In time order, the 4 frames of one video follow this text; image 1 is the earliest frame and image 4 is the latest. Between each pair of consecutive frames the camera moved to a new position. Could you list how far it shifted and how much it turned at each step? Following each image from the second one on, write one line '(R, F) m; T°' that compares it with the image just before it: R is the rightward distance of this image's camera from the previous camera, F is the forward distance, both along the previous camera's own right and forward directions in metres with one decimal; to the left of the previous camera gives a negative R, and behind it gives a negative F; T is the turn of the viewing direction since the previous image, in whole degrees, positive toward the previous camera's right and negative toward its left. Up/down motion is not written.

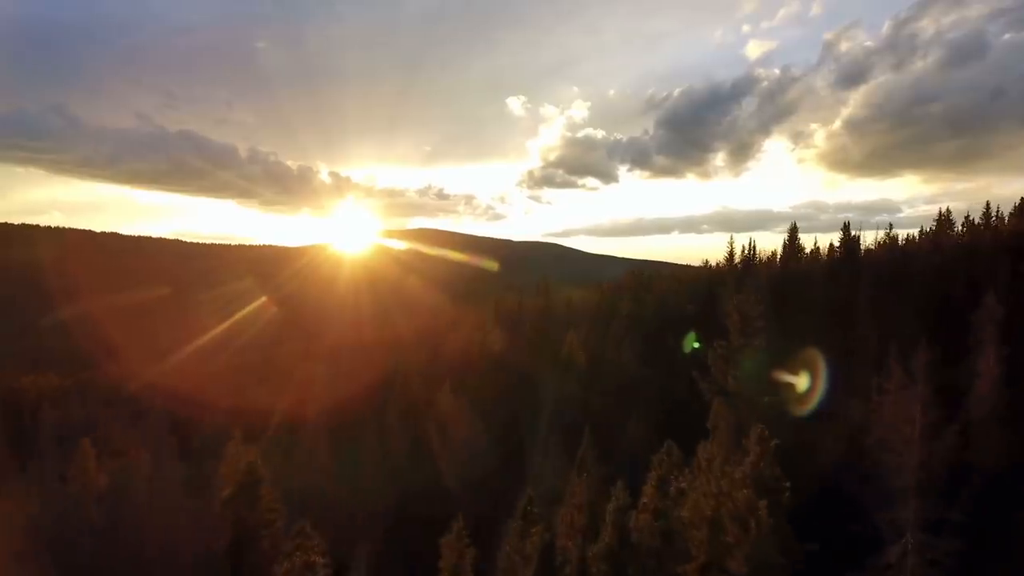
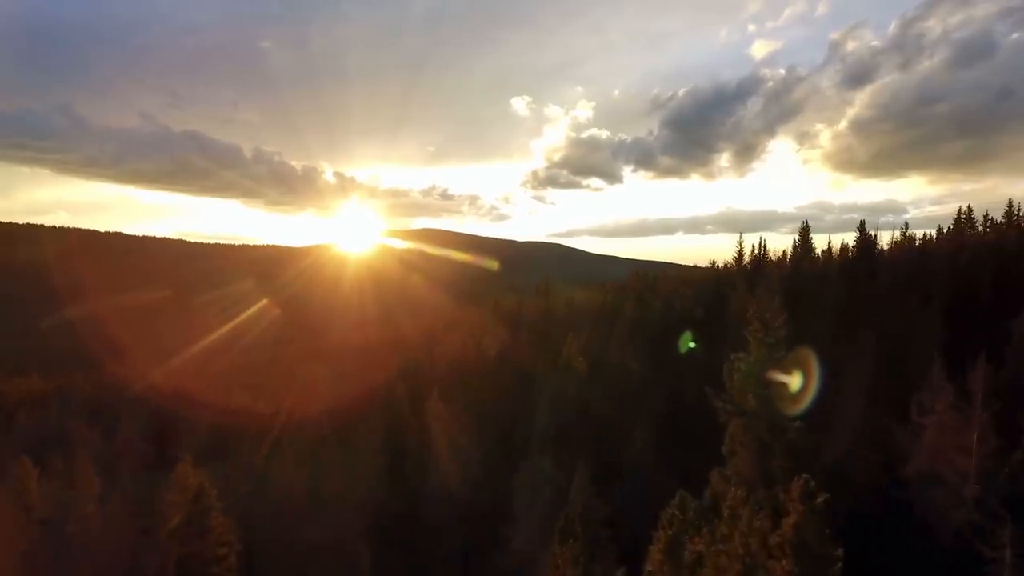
(+0.1, +2.8) m; 0°
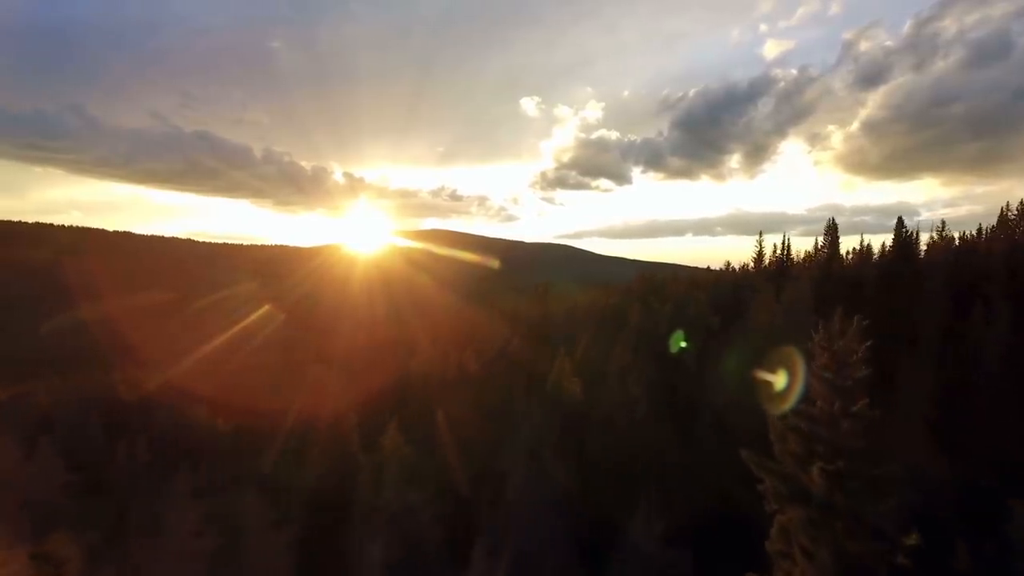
(-0.7, +4.3) m; -1°
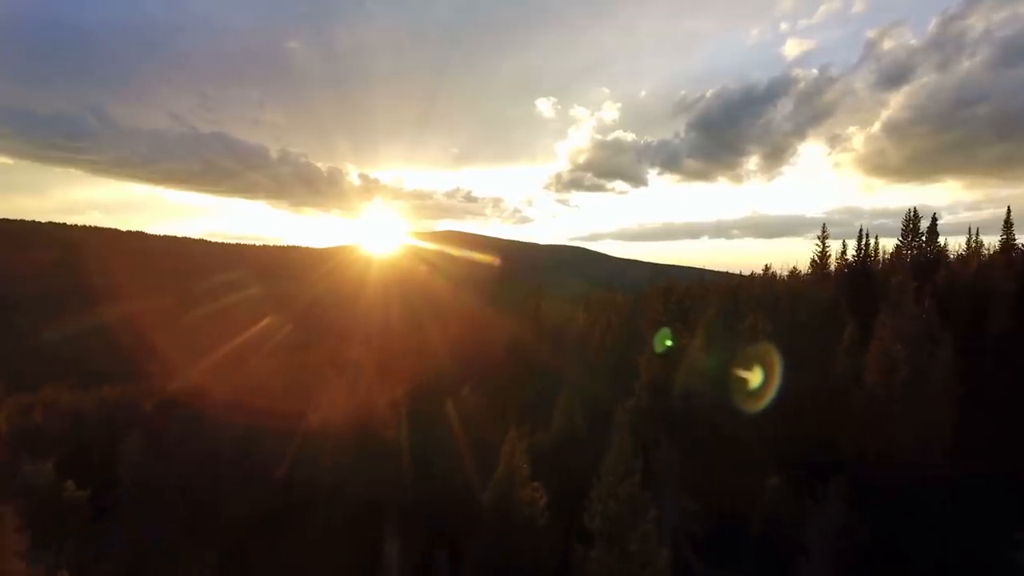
(+1.1, -7.8) m; -1°
